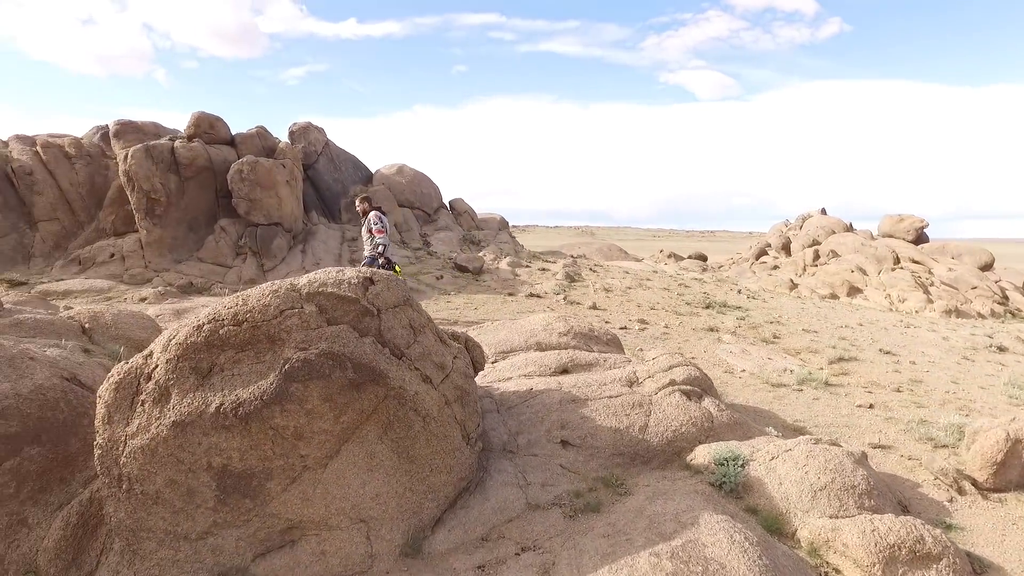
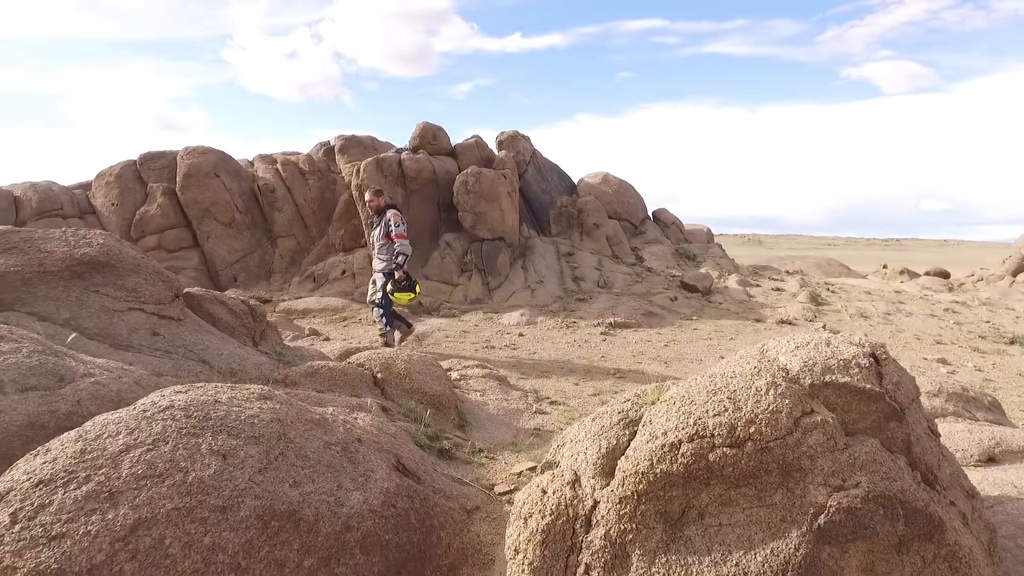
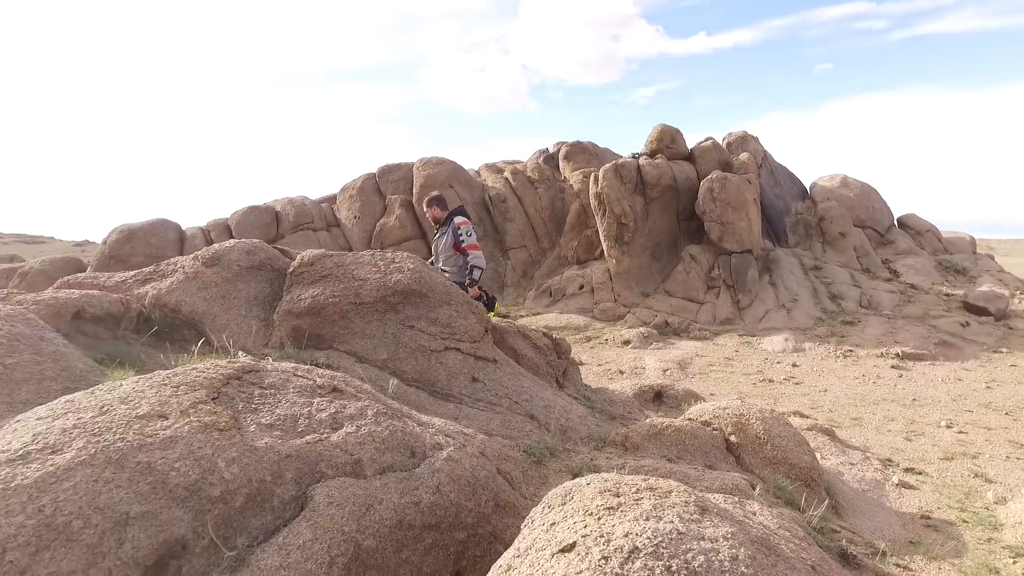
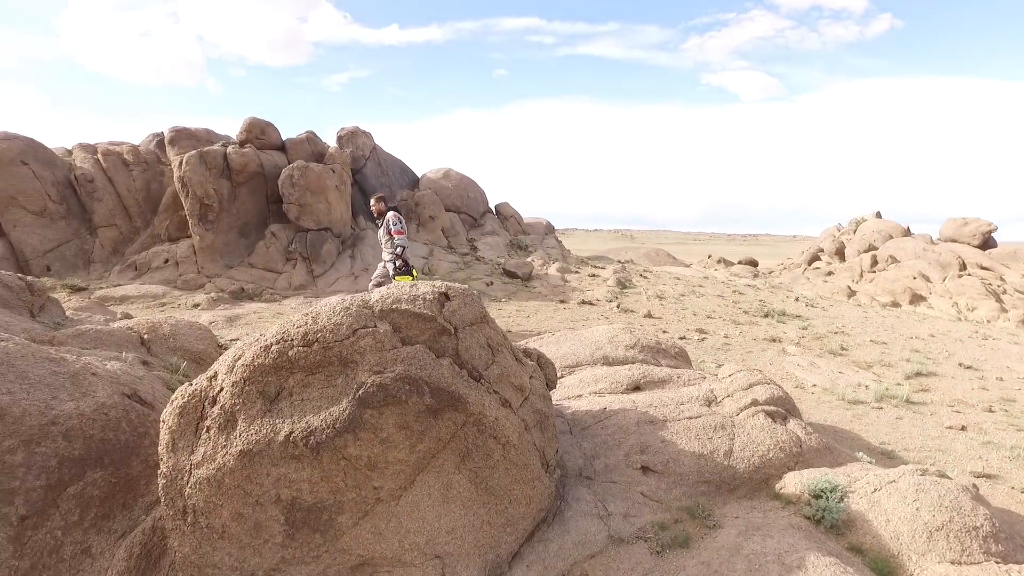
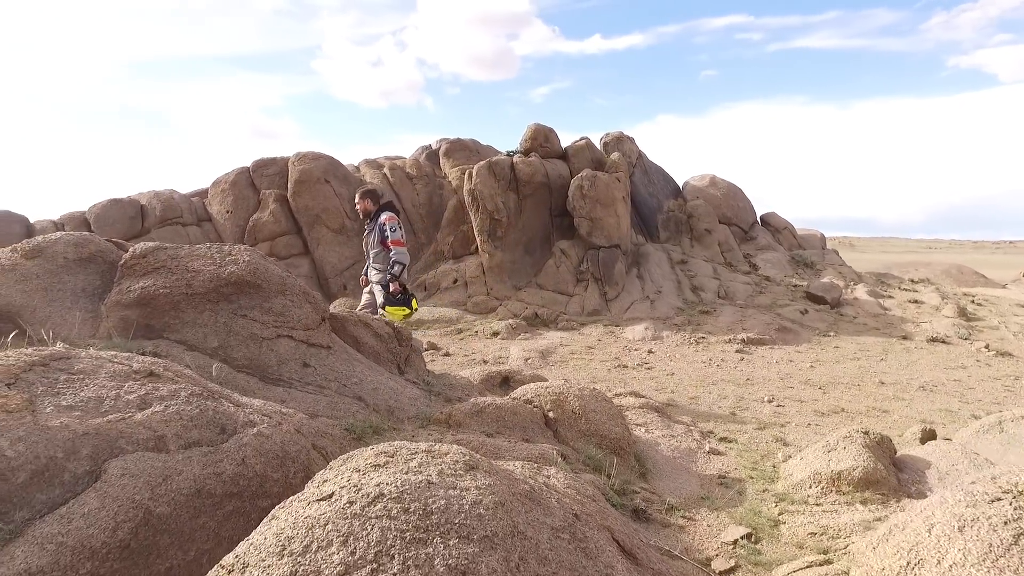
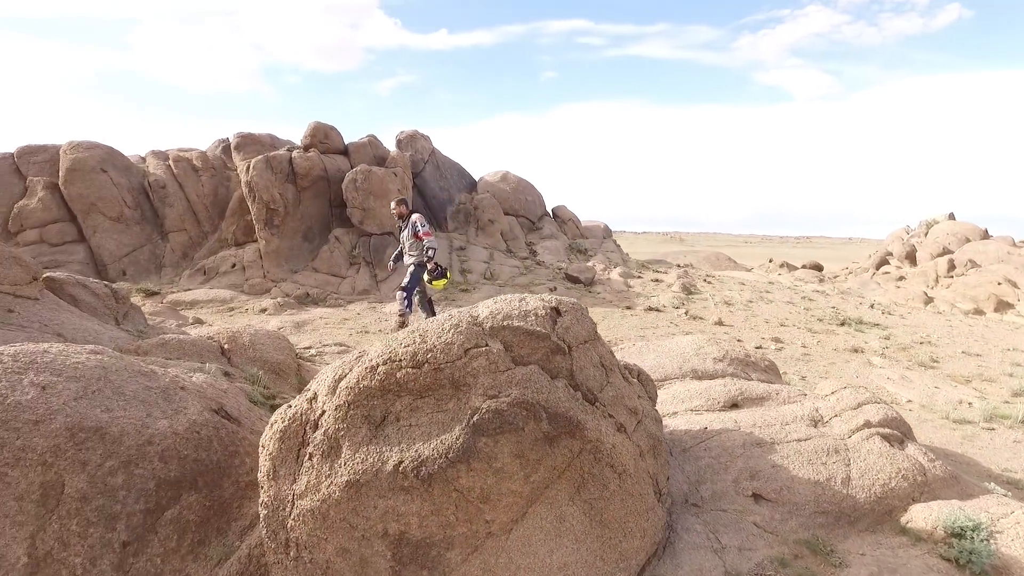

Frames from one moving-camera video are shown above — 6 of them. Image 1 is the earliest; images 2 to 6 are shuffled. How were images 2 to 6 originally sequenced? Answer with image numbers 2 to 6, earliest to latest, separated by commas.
4, 6, 2, 5, 3
